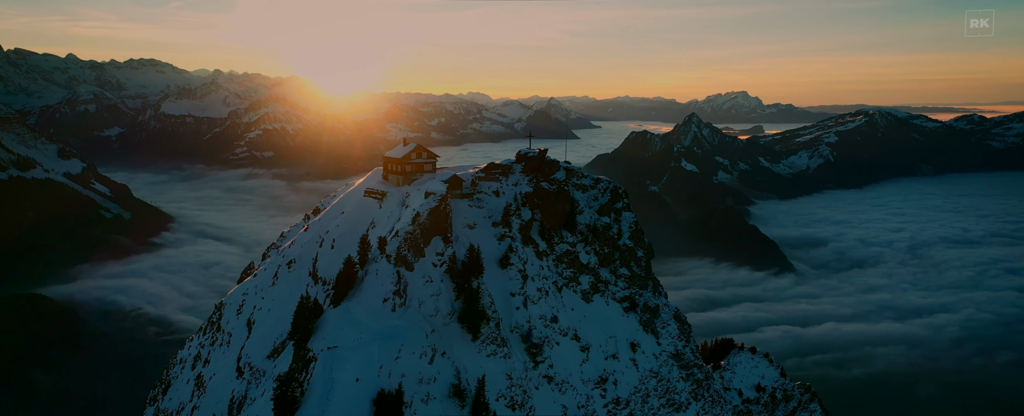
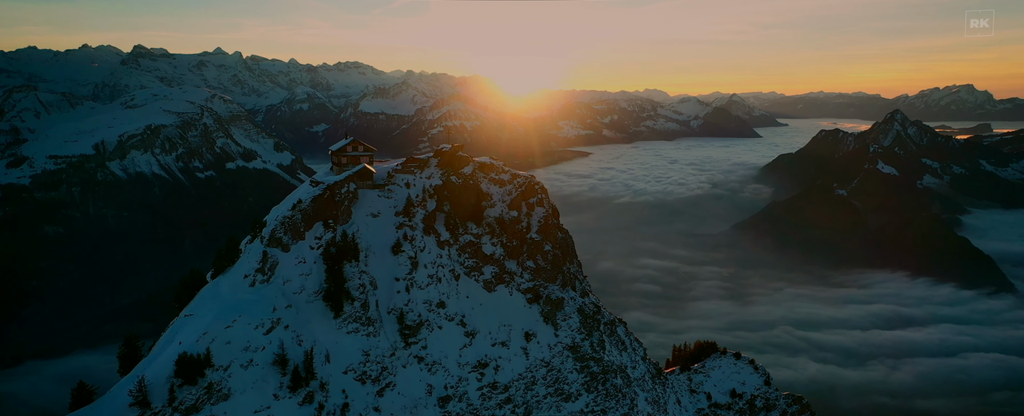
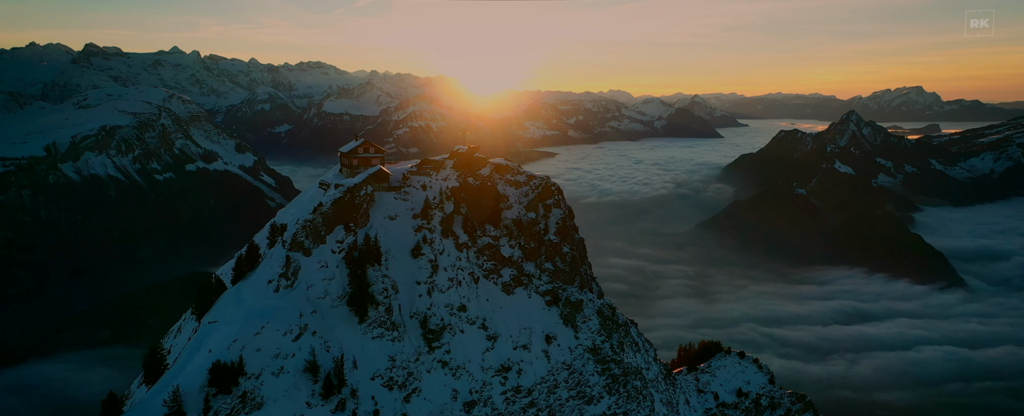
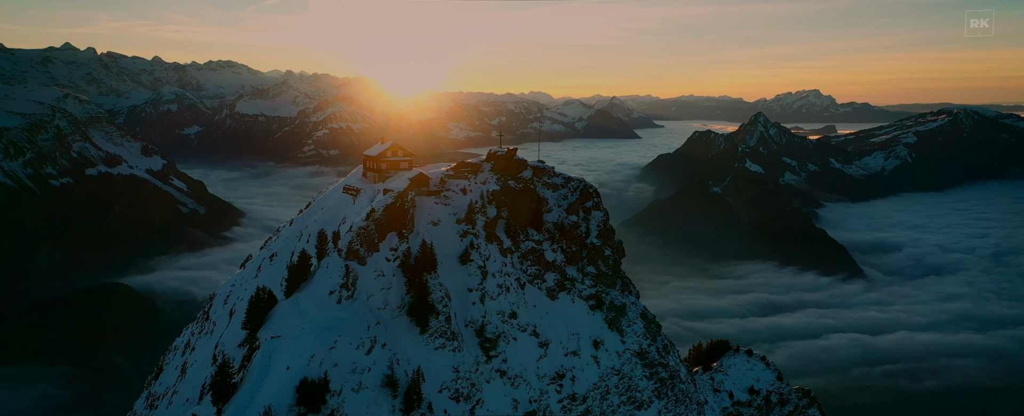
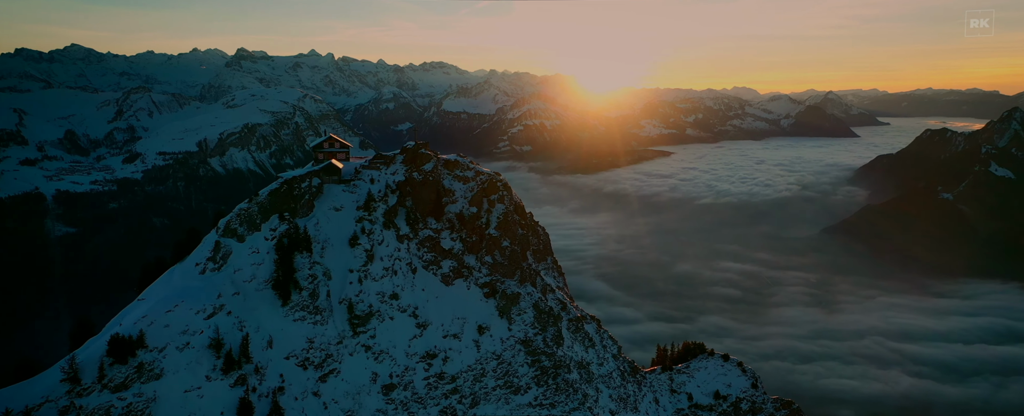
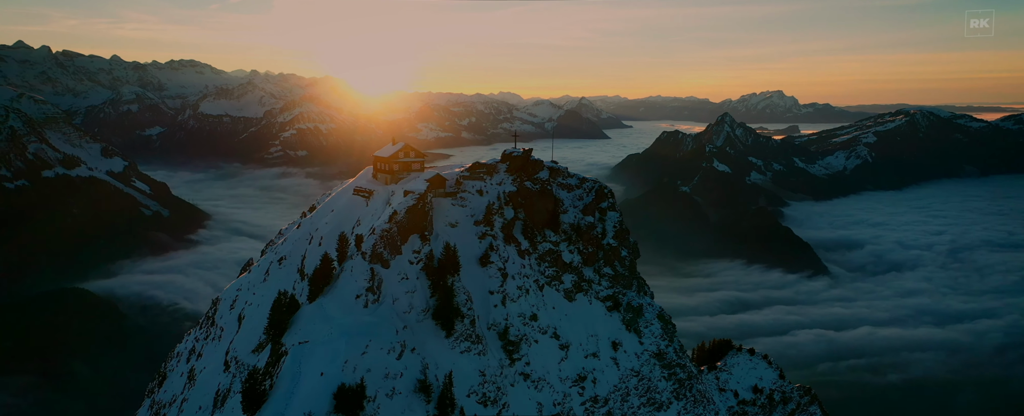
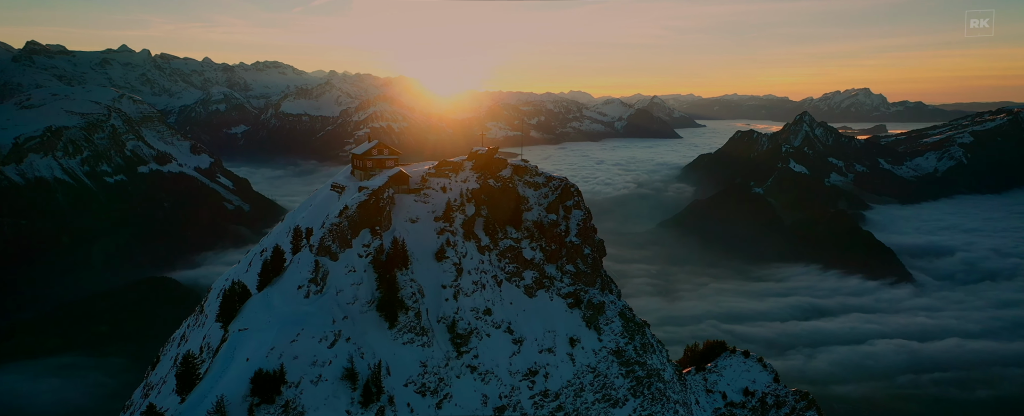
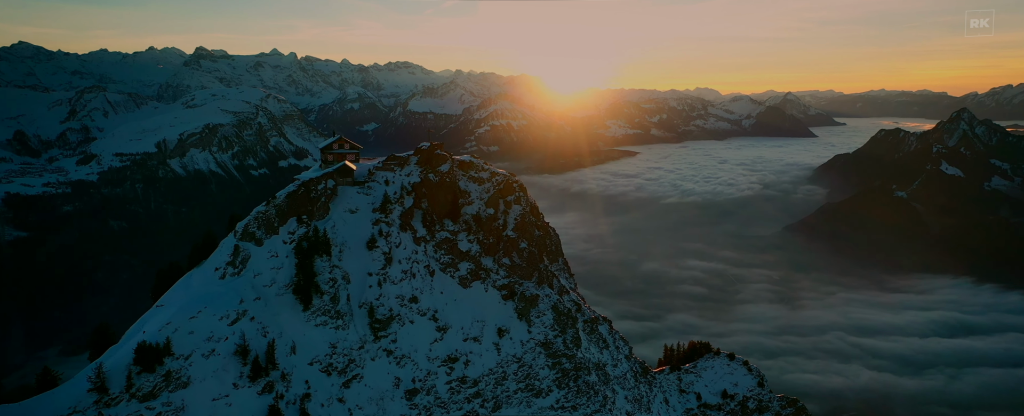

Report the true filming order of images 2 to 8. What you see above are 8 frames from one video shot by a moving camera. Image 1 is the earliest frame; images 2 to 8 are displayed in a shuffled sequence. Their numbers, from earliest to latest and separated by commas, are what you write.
6, 4, 7, 3, 2, 8, 5
